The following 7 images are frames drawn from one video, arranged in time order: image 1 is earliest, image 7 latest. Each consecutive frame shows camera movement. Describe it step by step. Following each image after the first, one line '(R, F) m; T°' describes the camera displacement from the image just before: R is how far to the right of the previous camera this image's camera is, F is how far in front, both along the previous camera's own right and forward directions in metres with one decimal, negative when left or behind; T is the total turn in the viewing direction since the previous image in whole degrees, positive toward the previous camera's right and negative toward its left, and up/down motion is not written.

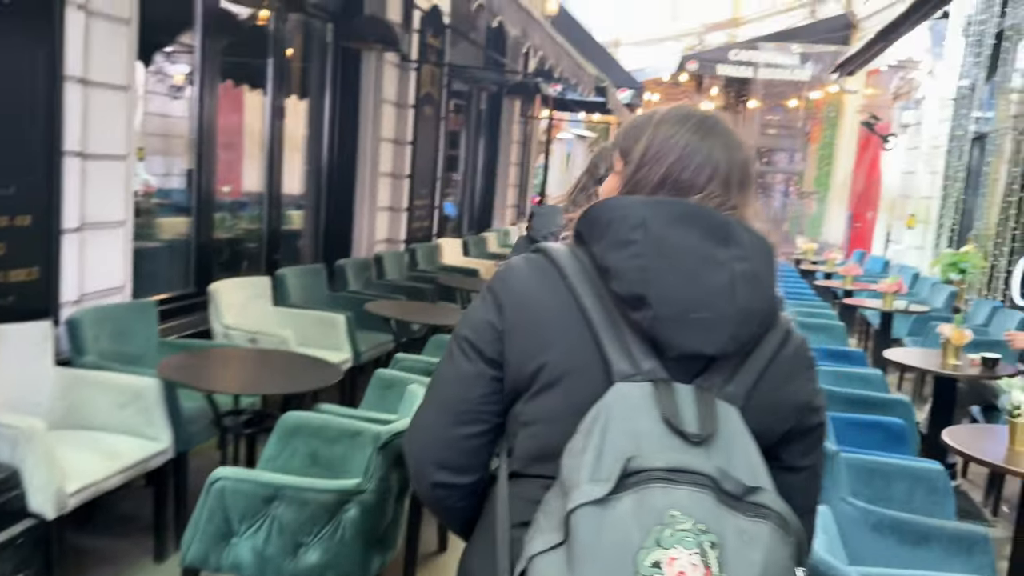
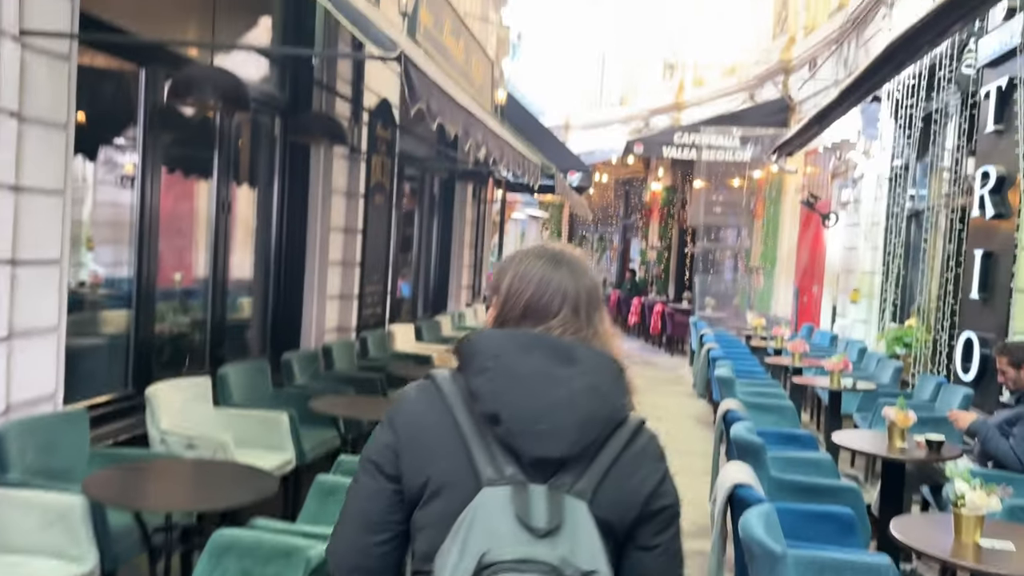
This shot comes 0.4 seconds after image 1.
(+0.1, 0.0) m; +3°
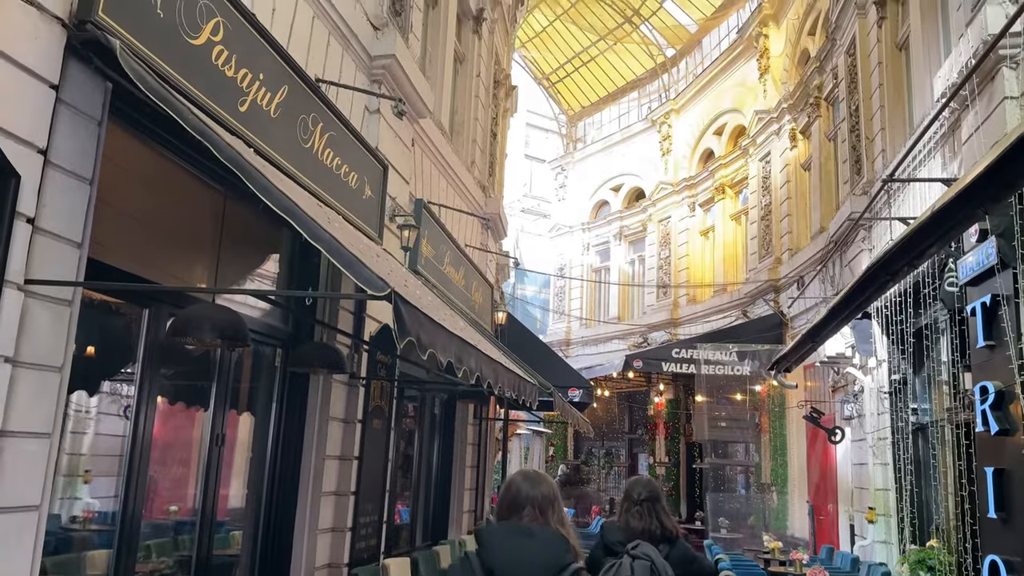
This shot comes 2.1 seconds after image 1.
(+0.1, 0.0) m; 0°
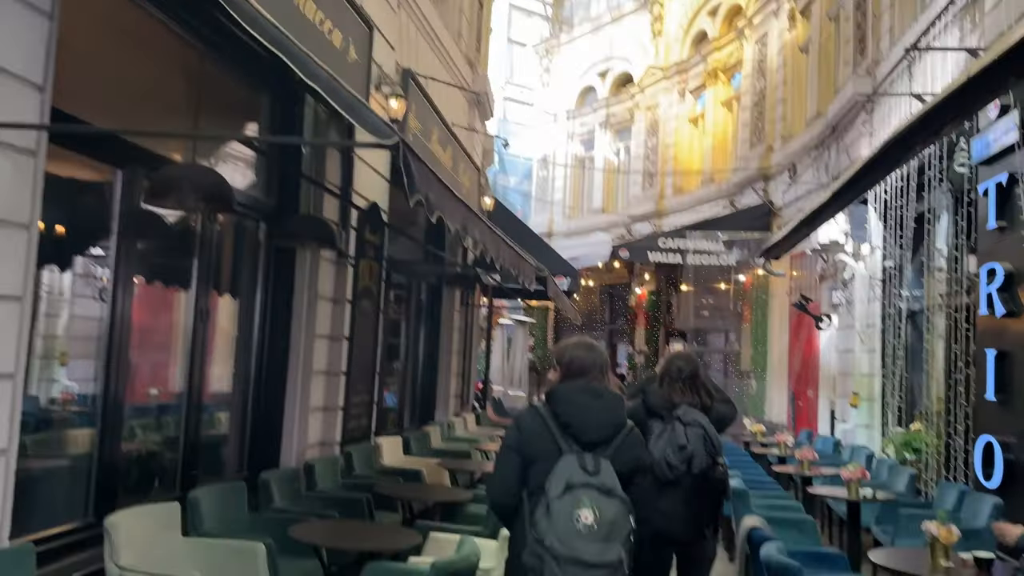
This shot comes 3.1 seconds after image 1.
(-0.2, +0.3) m; +2°
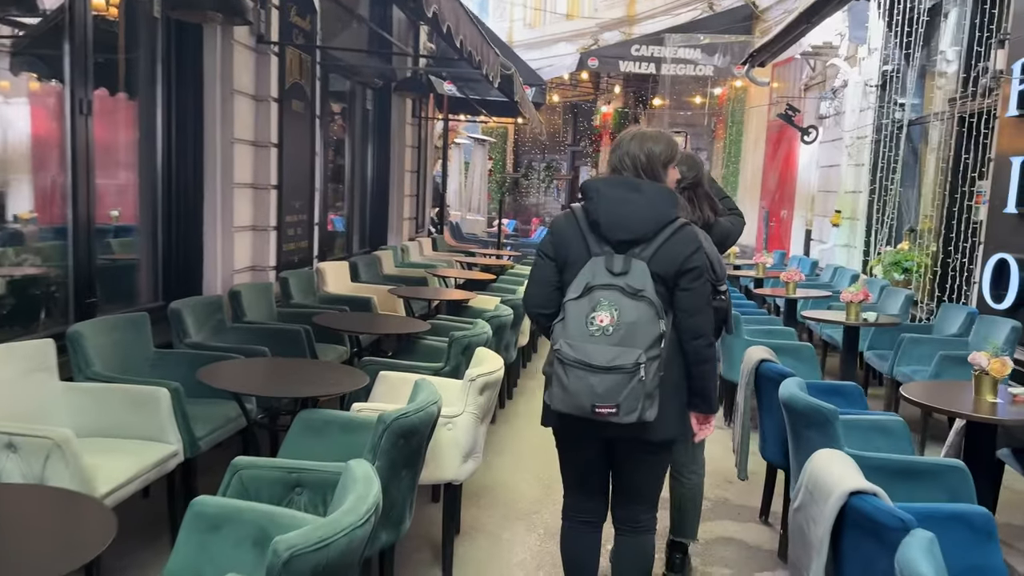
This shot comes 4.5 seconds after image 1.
(0.0, +0.9) m; +3°
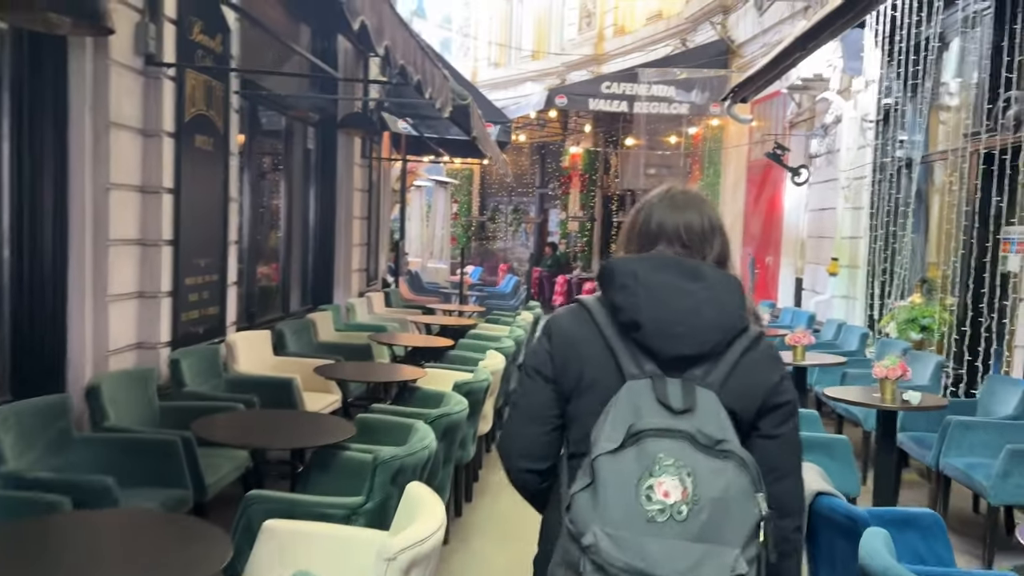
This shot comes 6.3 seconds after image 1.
(+0.1, +1.1) m; +2°
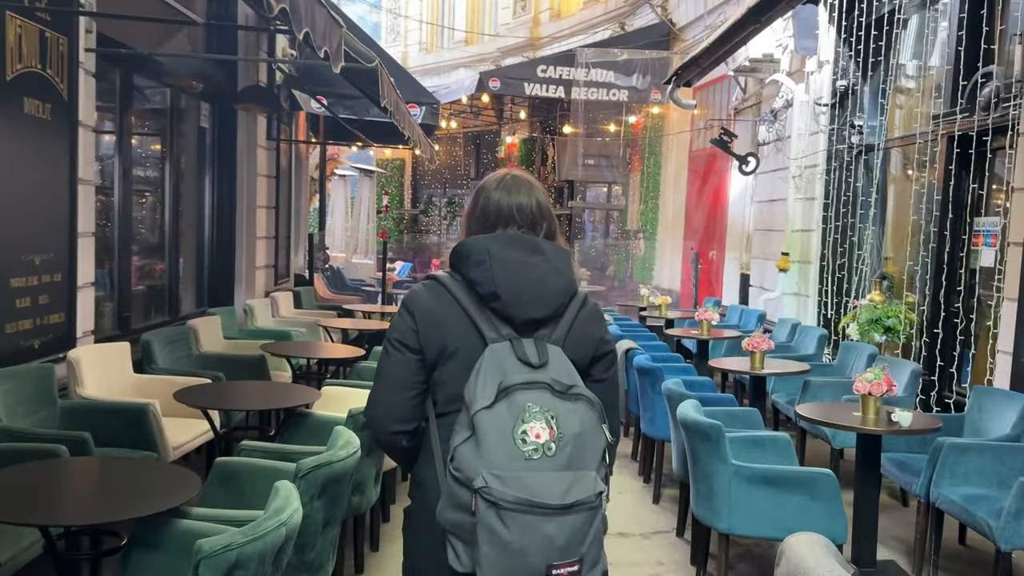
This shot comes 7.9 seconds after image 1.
(+0.1, +0.8) m; +4°
